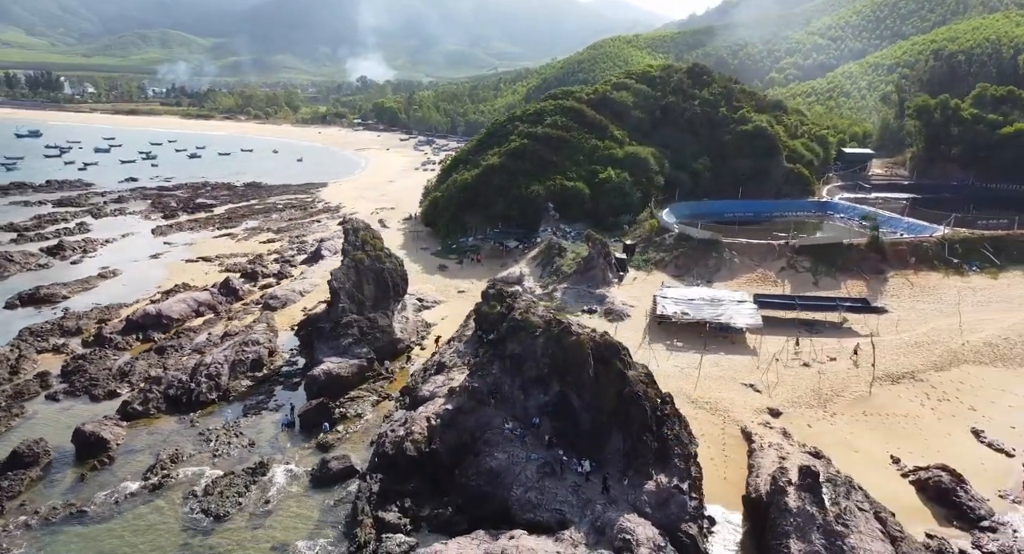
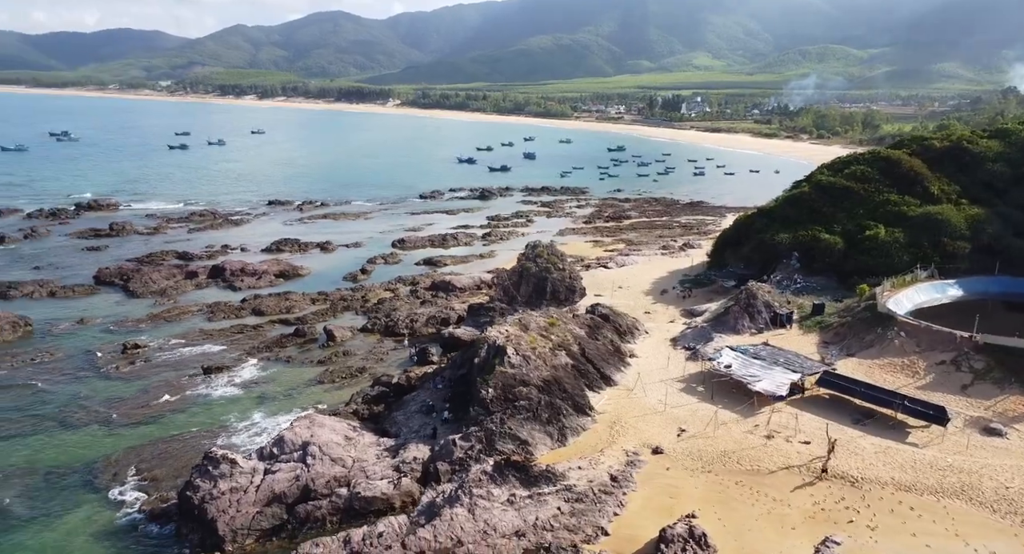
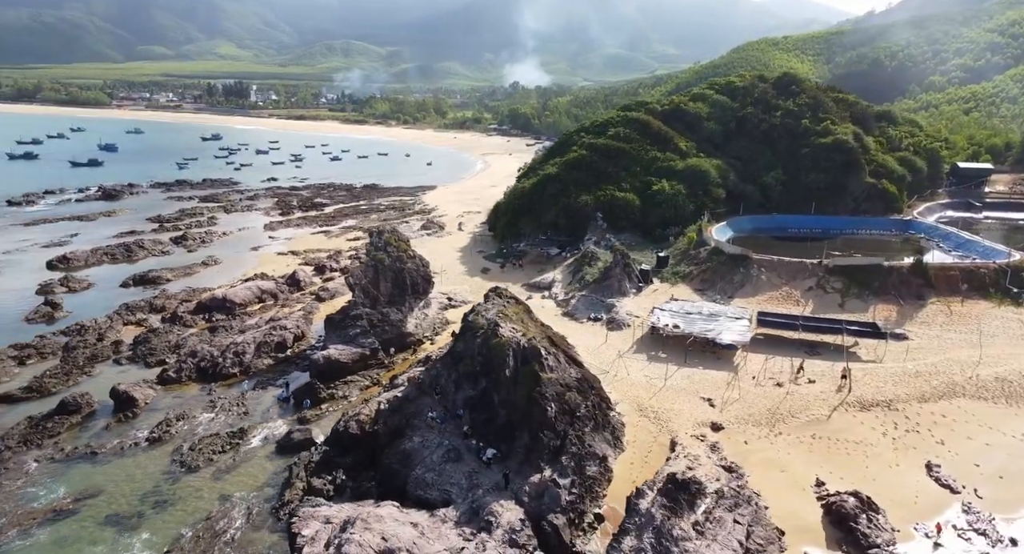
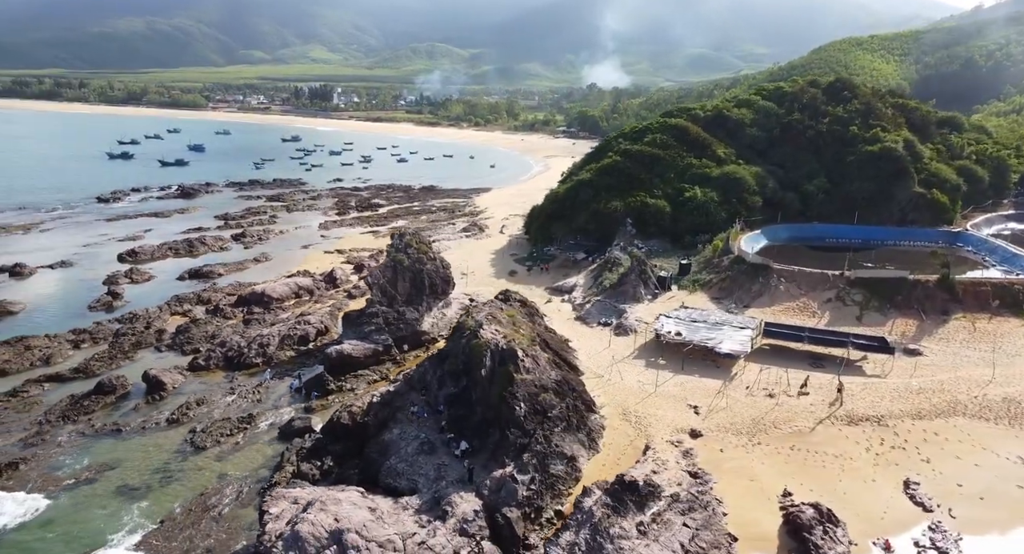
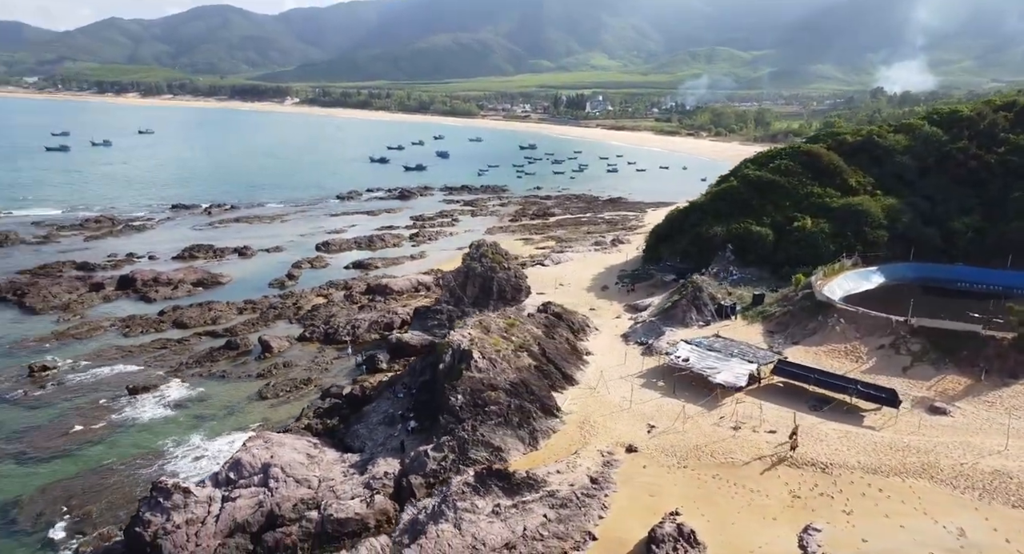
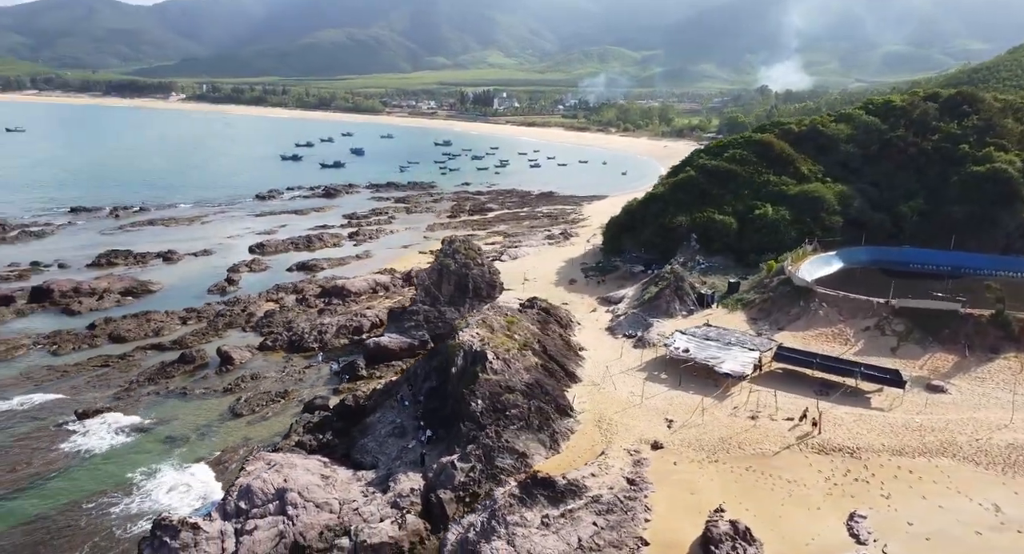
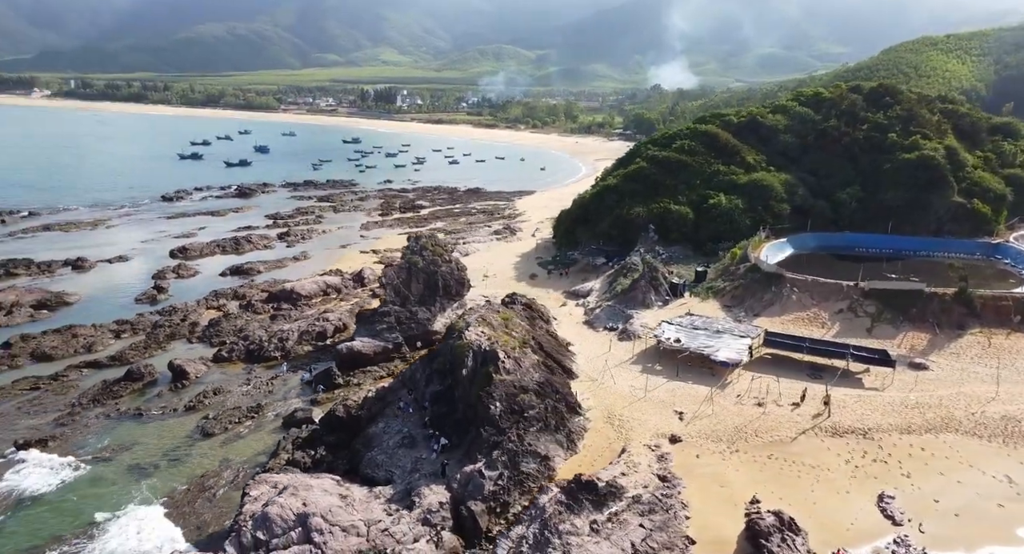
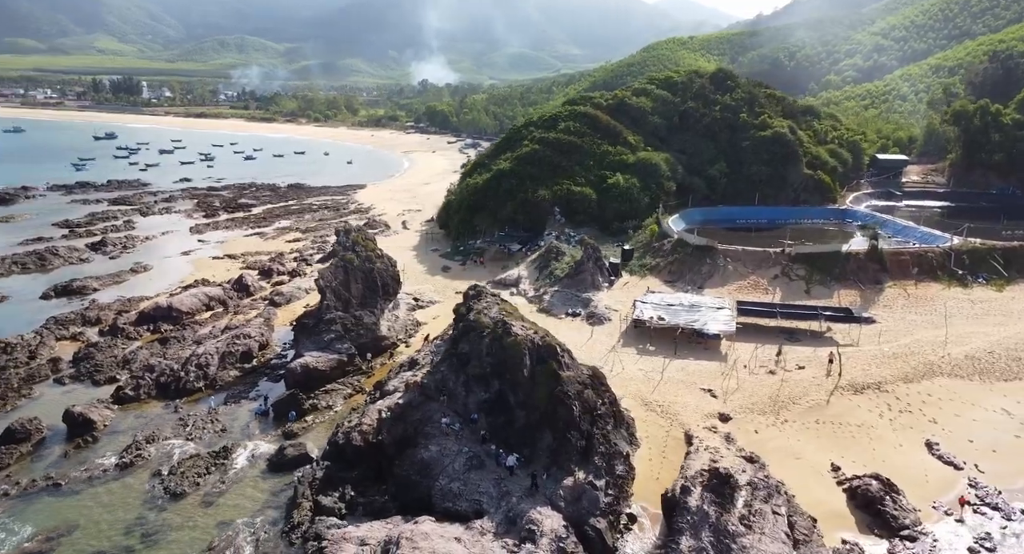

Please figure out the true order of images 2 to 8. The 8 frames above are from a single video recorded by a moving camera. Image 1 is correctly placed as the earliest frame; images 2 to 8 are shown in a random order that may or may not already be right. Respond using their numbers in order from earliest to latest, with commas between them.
8, 3, 4, 7, 6, 5, 2
